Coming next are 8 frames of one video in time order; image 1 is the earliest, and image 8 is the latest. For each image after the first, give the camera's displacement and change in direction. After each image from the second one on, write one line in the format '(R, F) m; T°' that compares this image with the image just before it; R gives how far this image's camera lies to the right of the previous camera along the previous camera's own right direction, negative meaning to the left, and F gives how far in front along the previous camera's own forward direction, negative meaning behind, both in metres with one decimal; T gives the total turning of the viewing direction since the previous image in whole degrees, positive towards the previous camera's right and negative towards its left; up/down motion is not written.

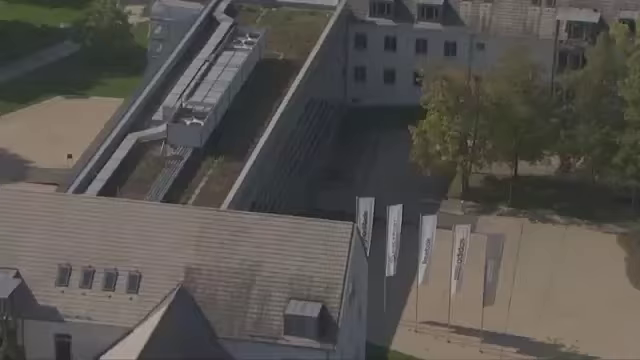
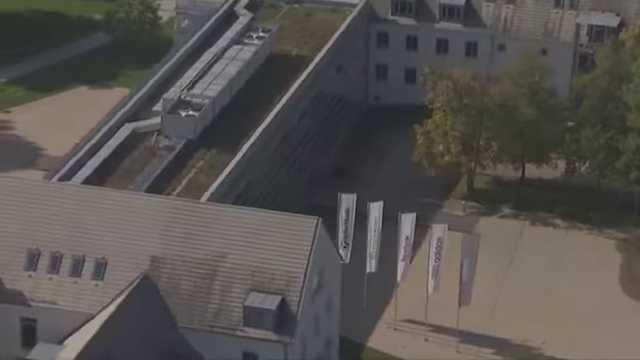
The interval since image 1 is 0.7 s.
(+4.6, 0.0) m; -4°
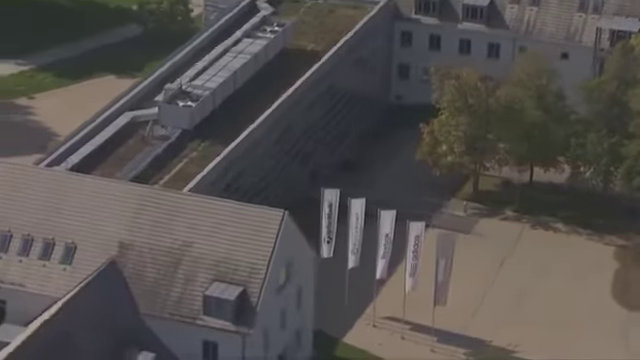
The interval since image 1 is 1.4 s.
(+4.6, 0.0) m; -4°
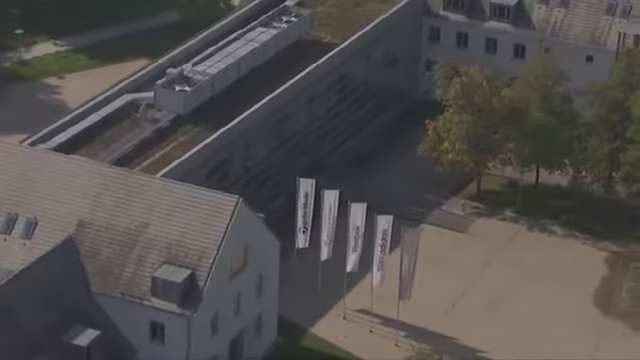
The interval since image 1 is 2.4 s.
(+6.0, +0.1) m; -5°
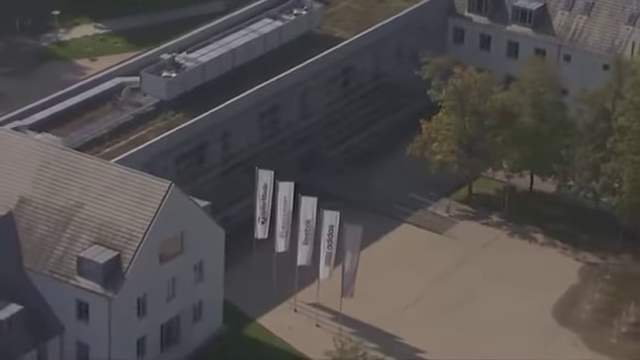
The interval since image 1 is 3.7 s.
(+7.9, +0.2) m; -6°
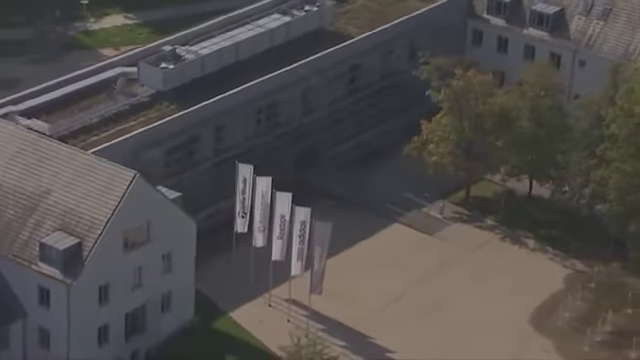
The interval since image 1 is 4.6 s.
(+4.8, +0.1) m; -4°
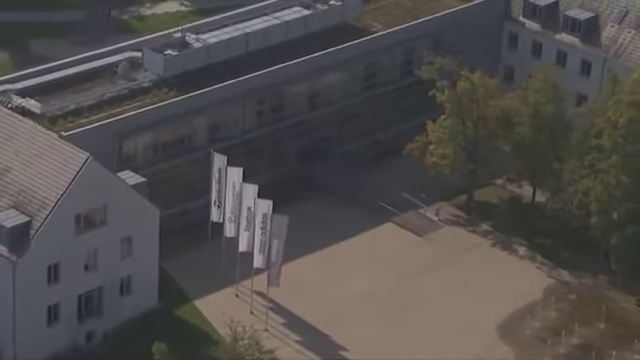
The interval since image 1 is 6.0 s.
(+7.6, +0.7) m; -6°
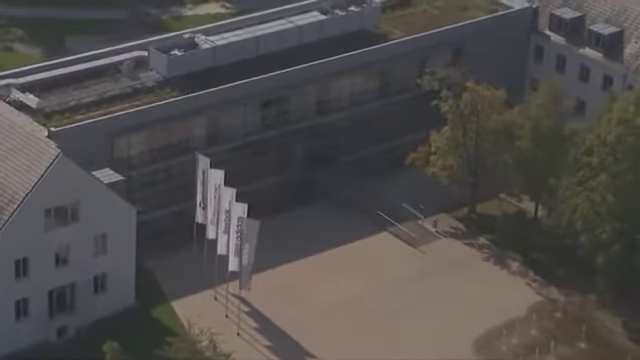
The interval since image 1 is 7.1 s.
(+5.4, +0.6) m; -5°
